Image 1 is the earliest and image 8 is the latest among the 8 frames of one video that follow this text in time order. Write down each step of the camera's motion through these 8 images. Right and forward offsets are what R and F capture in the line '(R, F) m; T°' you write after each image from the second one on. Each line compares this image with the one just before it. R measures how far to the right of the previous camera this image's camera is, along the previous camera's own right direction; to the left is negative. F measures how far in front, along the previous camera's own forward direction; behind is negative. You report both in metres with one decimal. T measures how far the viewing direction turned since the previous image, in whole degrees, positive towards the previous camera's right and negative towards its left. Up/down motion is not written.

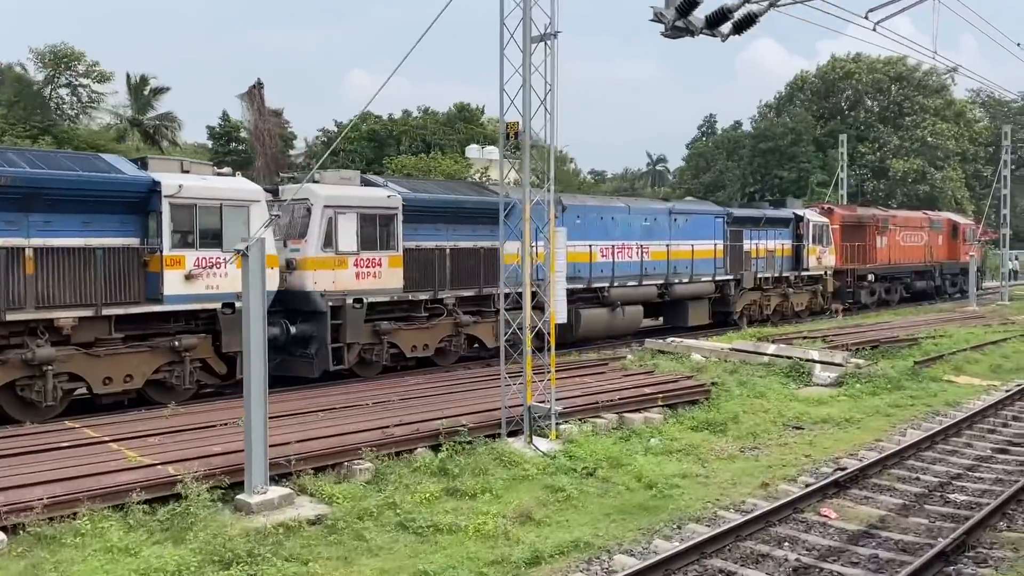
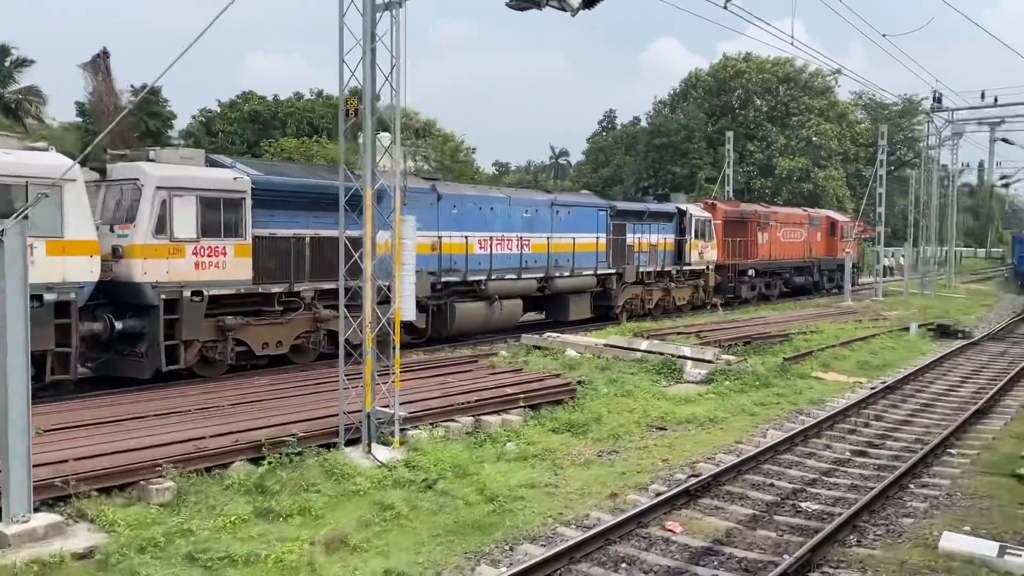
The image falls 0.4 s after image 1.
(+0.7, +0.7) m; +7°
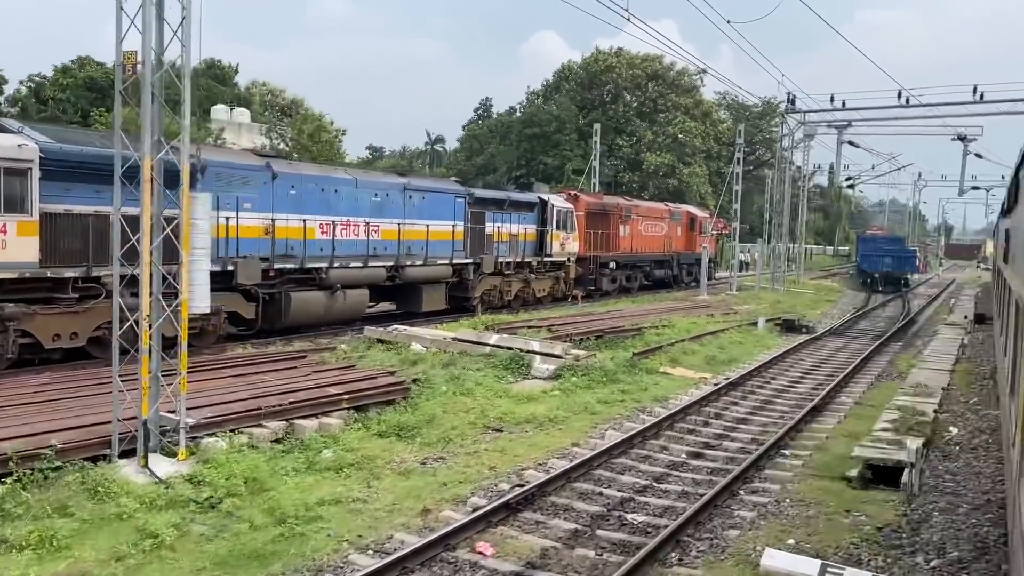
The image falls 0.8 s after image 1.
(+0.6, +0.8) m; +9°
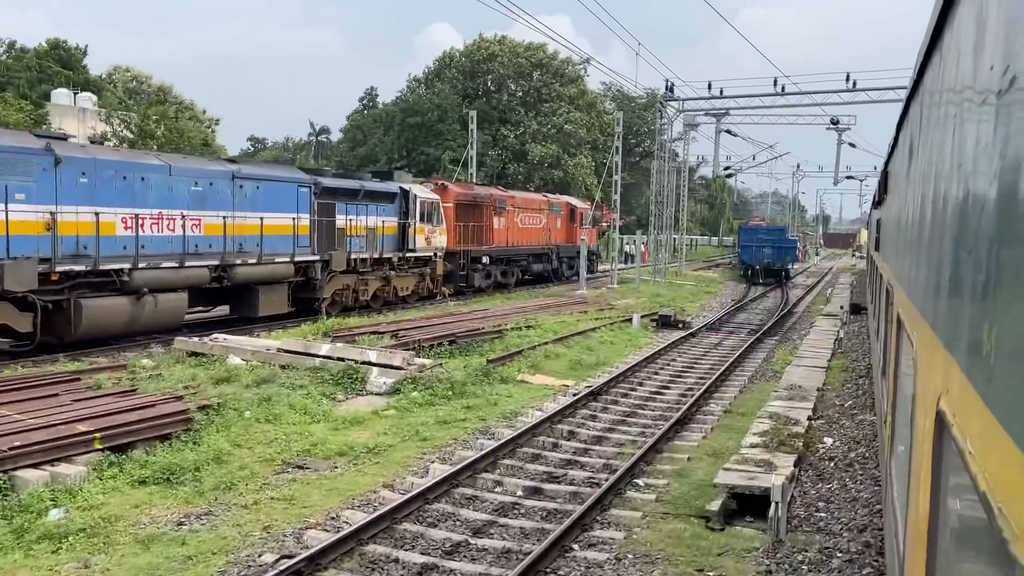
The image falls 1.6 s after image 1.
(+1.0, +1.7) m; +7°
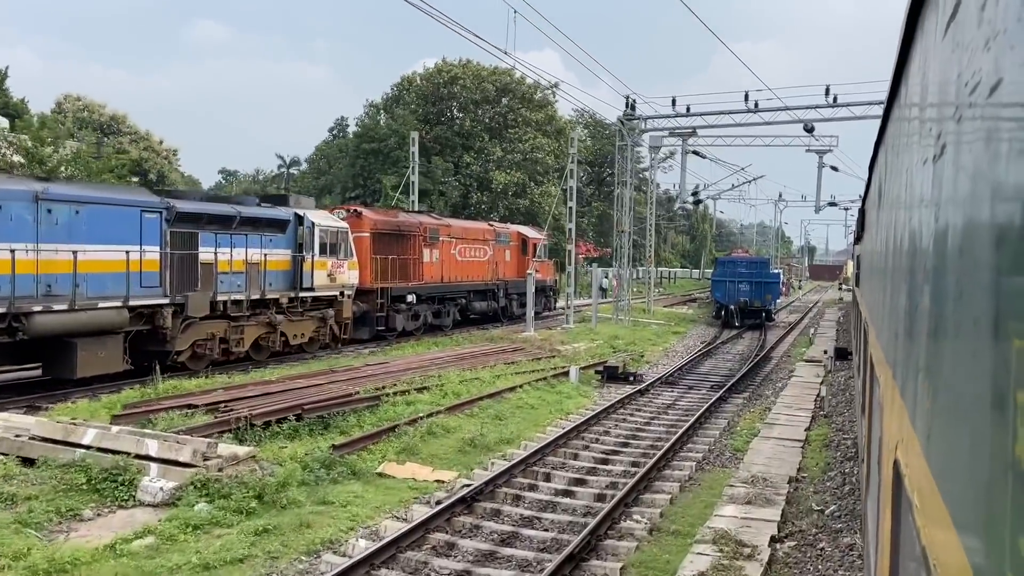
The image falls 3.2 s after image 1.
(+1.5, +3.4) m; +1°
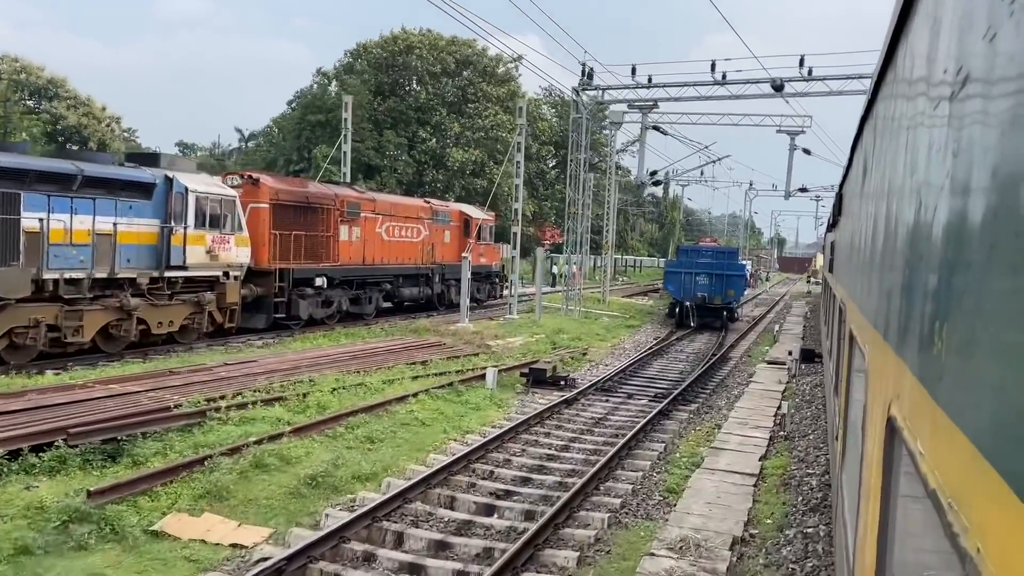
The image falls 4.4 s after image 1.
(+1.1, +2.7) m; +2°
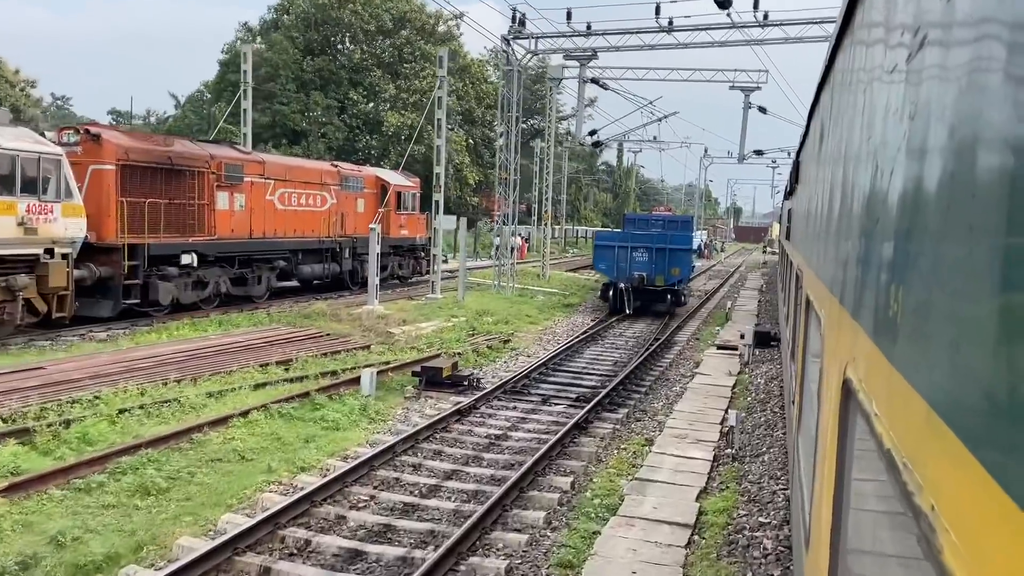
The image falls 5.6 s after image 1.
(+1.0, +2.7) m; +3°
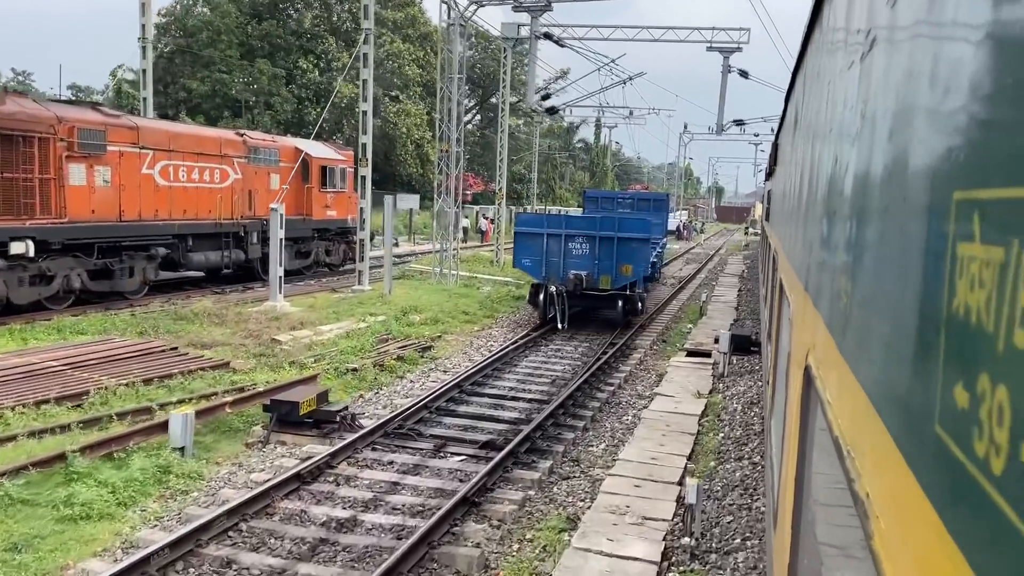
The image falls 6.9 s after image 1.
(+1.0, +3.0) m; +1°
